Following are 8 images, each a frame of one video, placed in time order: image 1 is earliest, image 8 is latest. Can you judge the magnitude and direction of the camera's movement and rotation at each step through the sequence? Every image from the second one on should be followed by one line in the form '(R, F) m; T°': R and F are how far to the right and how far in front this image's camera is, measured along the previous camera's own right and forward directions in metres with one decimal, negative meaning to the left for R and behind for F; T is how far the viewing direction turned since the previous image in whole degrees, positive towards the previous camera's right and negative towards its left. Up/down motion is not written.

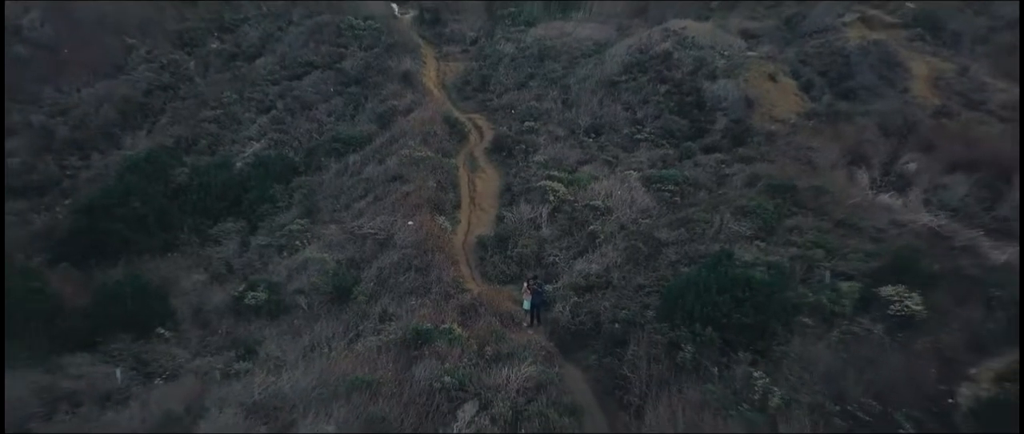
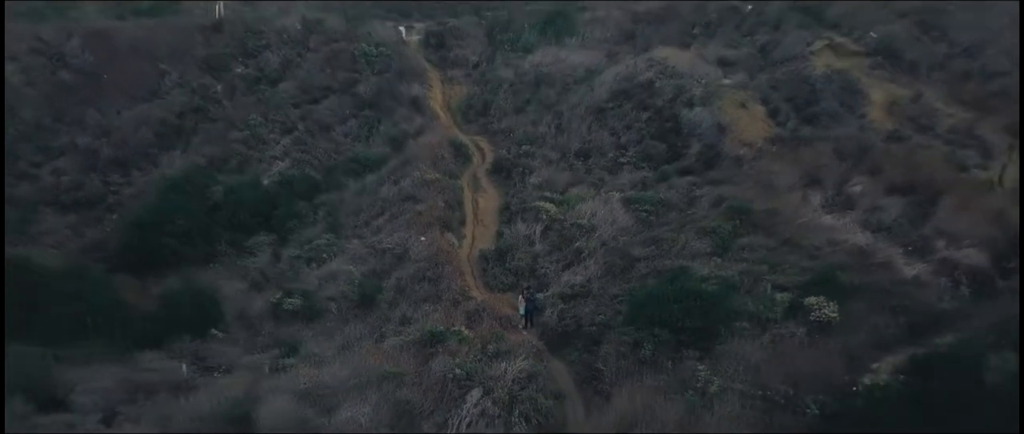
(0.0, -0.8) m; 0°
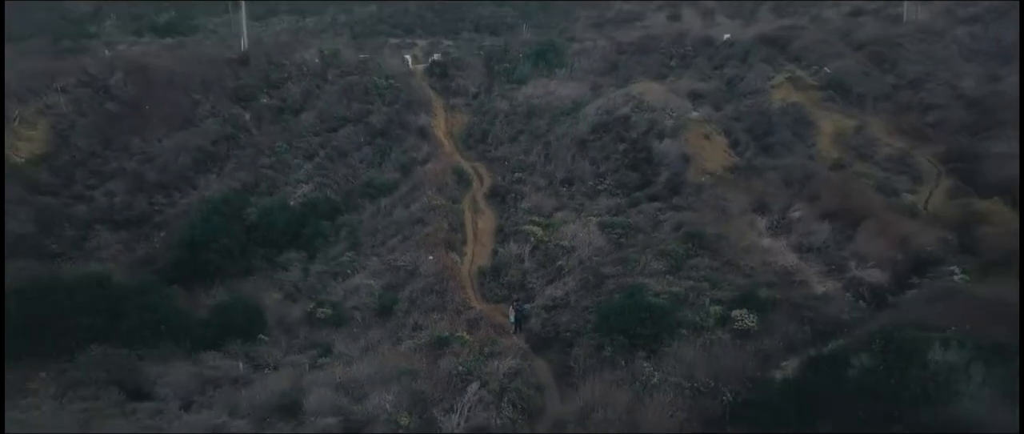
(+0.1, -1.1) m; 0°
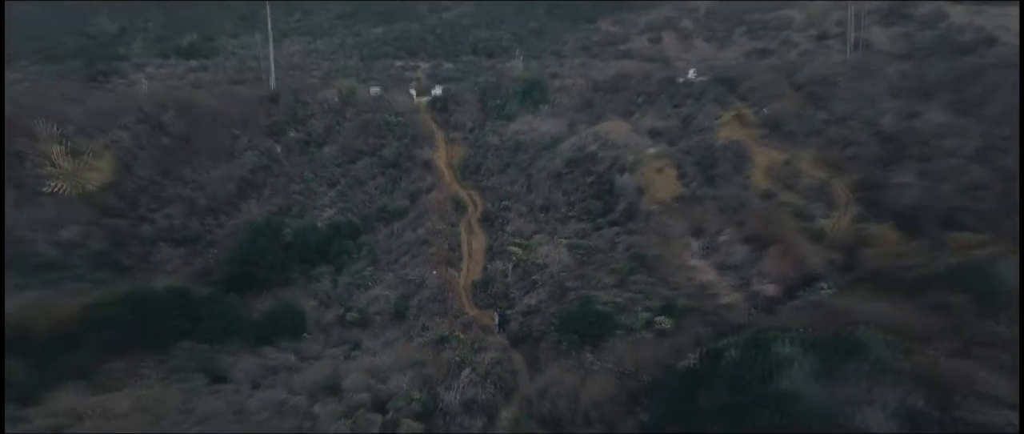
(+0.2, -1.8) m; 0°
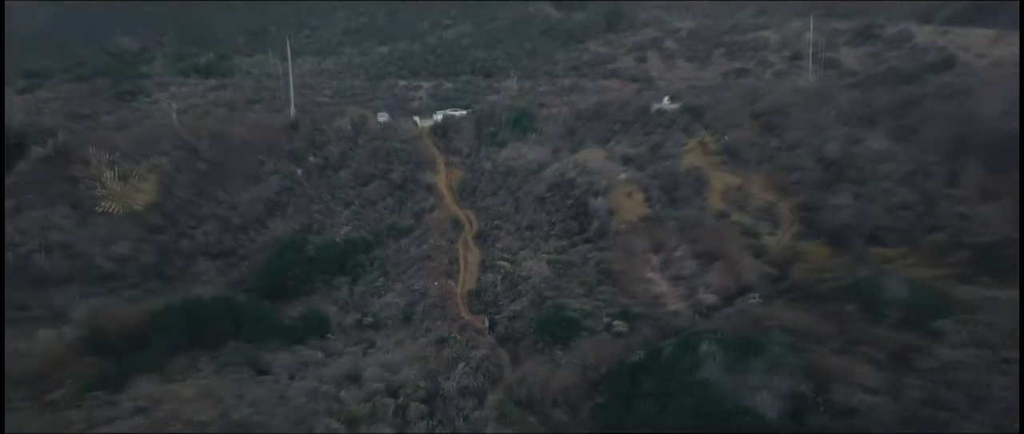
(+0.2, -1.6) m; 0°
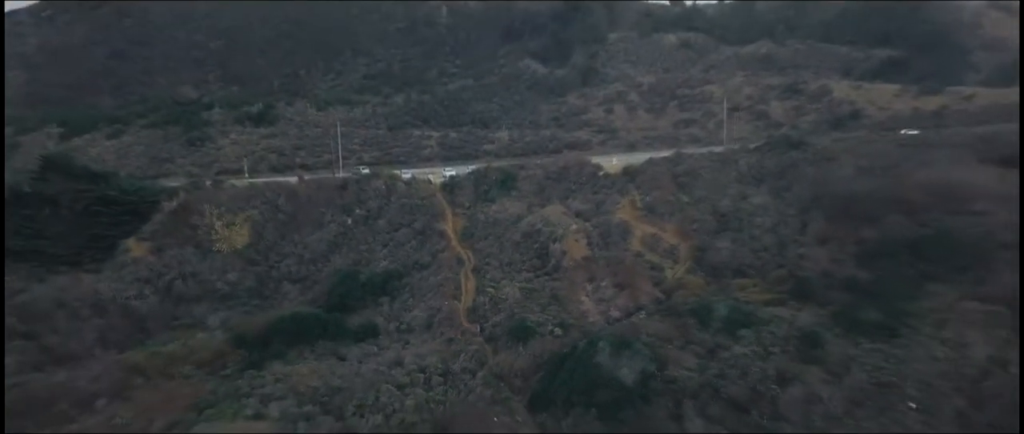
(+0.4, -5.5) m; 0°
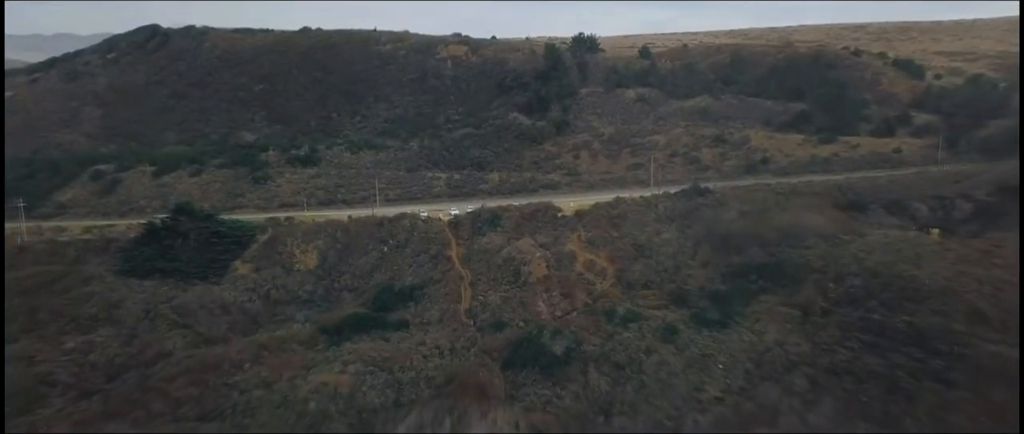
(+0.7, -8.5) m; 0°
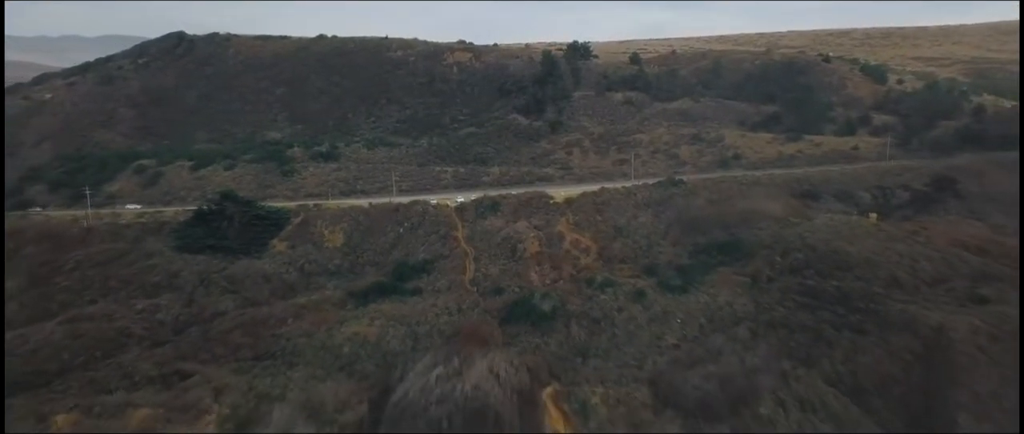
(+0.2, -4.4) m; 0°
